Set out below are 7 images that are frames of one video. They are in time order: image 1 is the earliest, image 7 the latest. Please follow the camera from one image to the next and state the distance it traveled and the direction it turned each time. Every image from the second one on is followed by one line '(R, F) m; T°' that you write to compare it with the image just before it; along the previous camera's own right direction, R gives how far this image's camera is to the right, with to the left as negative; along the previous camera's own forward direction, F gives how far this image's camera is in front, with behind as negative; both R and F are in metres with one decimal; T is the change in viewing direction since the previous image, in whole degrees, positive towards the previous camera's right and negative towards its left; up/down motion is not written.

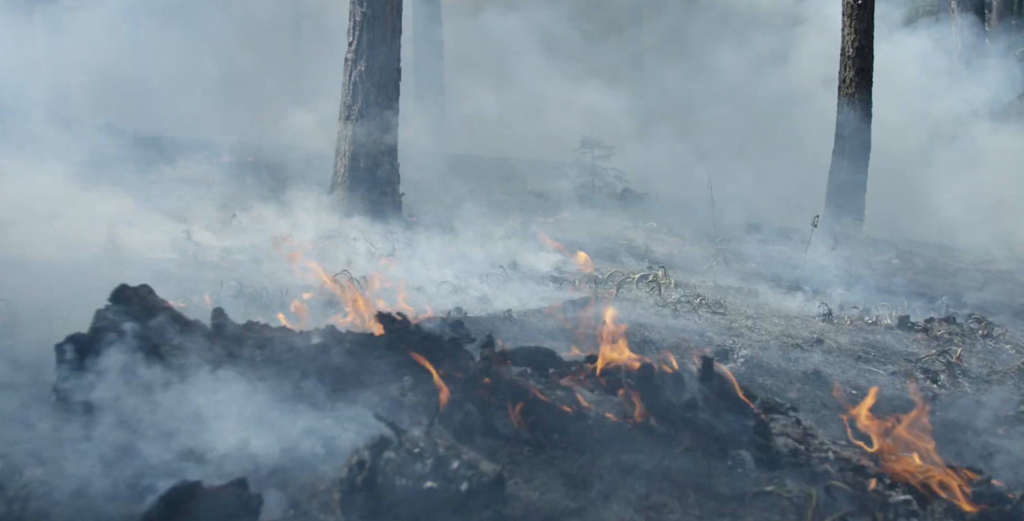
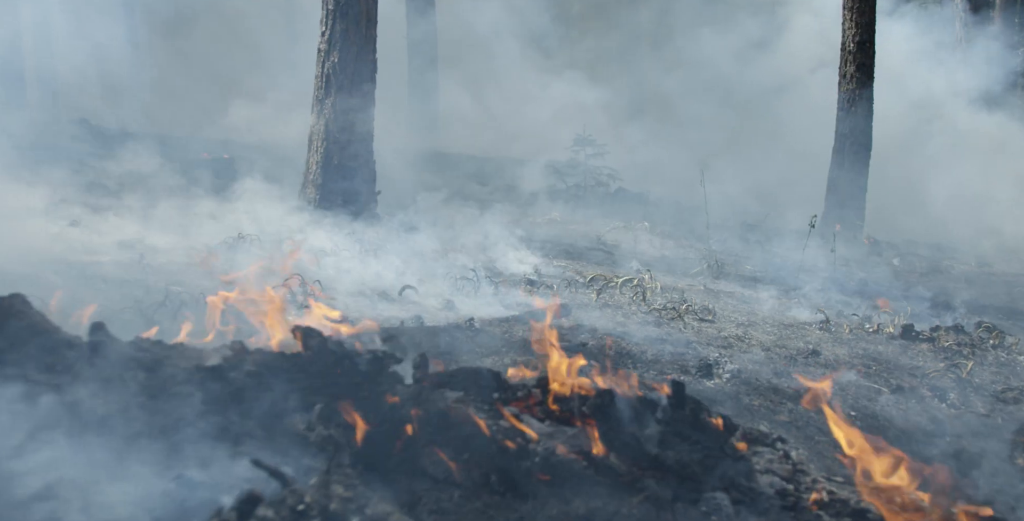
(+0.2, +0.5) m; 0°
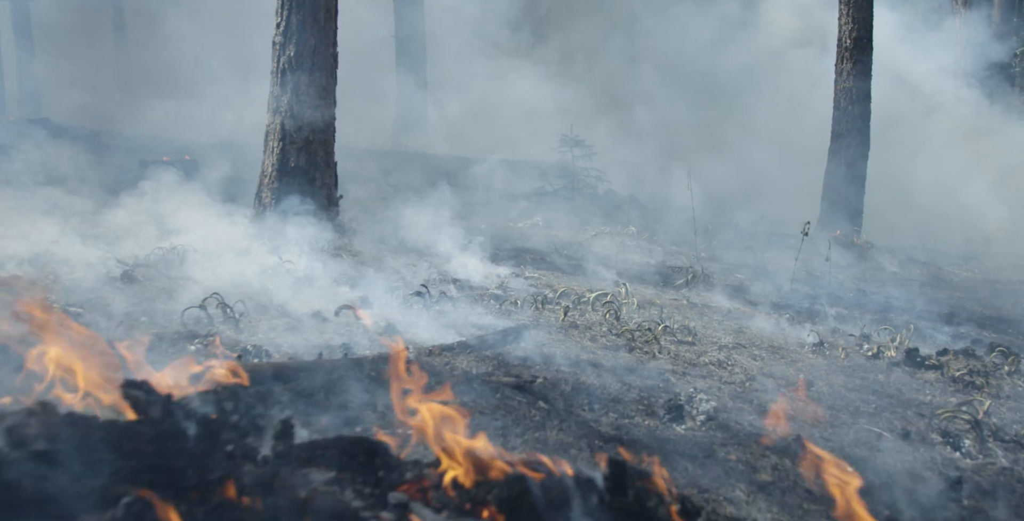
(+0.2, +0.6) m; 0°
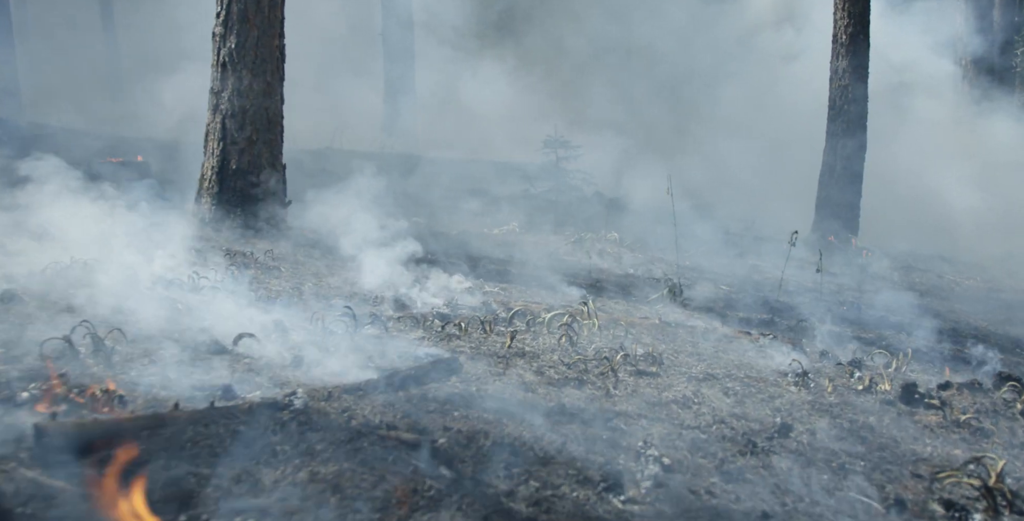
(+0.3, +0.7) m; 0°
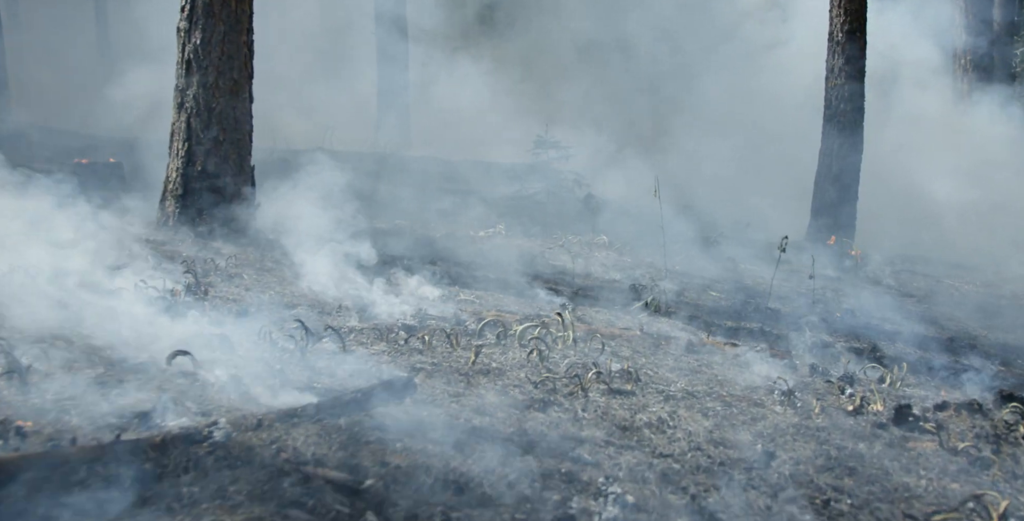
(+0.2, +0.3) m; 0°
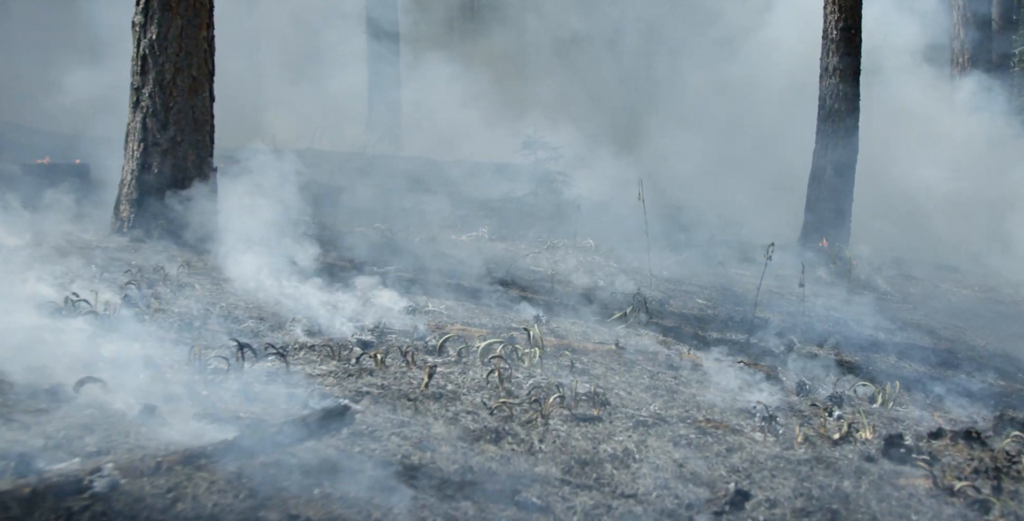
(+0.2, +0.4) m; 0°
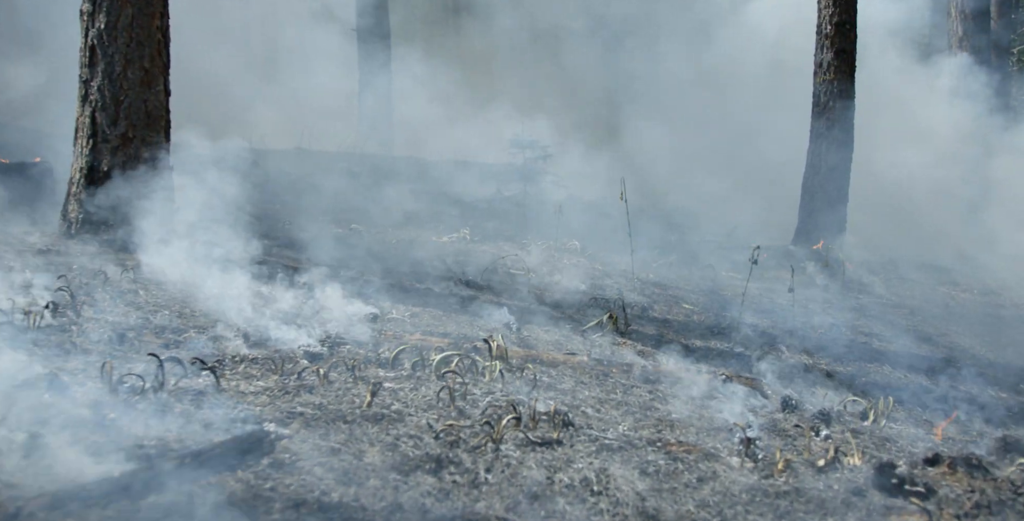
(+0.2, +0.4) m; 0°
